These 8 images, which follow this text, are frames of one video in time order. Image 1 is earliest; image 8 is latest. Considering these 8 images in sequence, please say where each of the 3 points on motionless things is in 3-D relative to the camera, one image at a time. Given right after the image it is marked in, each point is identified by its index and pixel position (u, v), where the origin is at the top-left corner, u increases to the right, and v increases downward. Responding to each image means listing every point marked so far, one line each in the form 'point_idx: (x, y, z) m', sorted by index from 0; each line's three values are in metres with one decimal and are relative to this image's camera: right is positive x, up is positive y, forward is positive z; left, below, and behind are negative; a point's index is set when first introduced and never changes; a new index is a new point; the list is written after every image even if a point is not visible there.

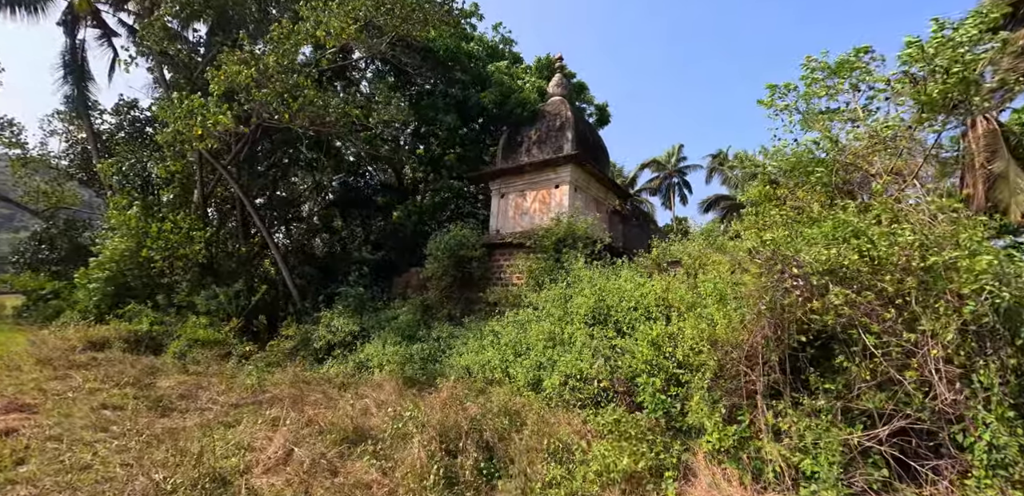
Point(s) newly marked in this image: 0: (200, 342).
0: (-4.5, -1.4, +7.0) m
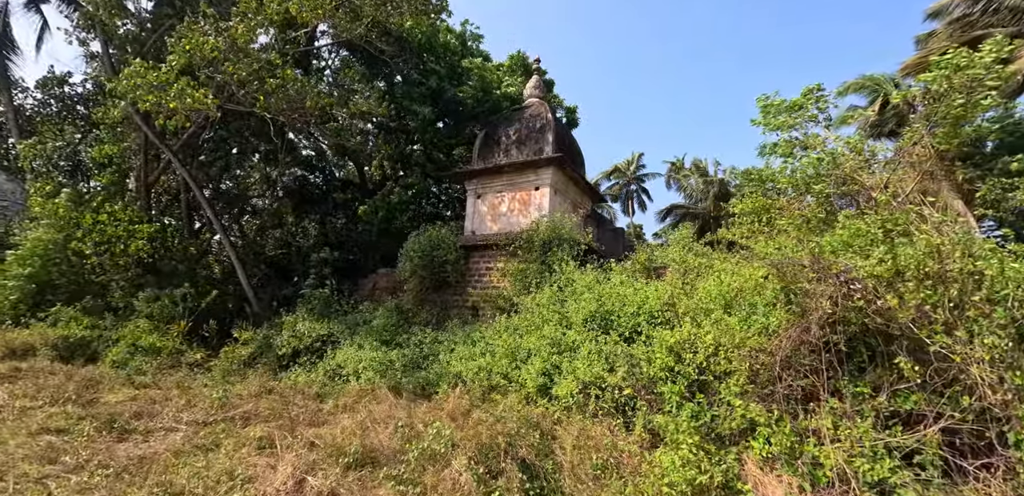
0: (-4.7, -1.3, +6.2) m
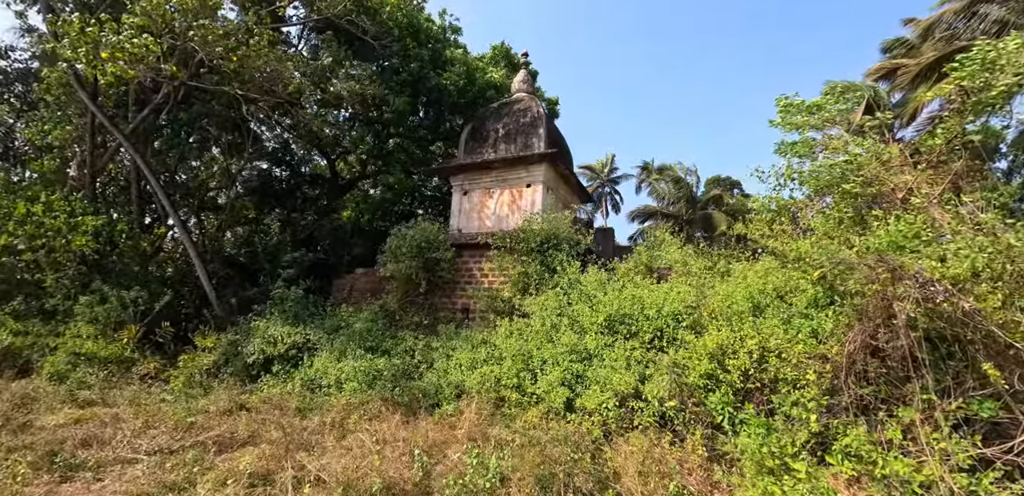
0: (-4.7, -1.2, +5.4) m
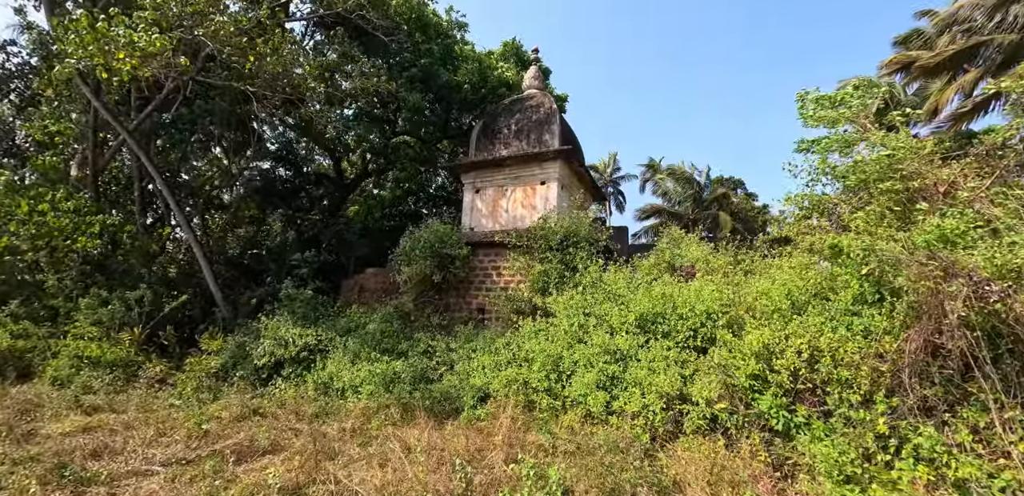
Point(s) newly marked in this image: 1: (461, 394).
0: (-4.5, -1.2, +5.2) m
1: (-0.5, -1.3, +4.3) m
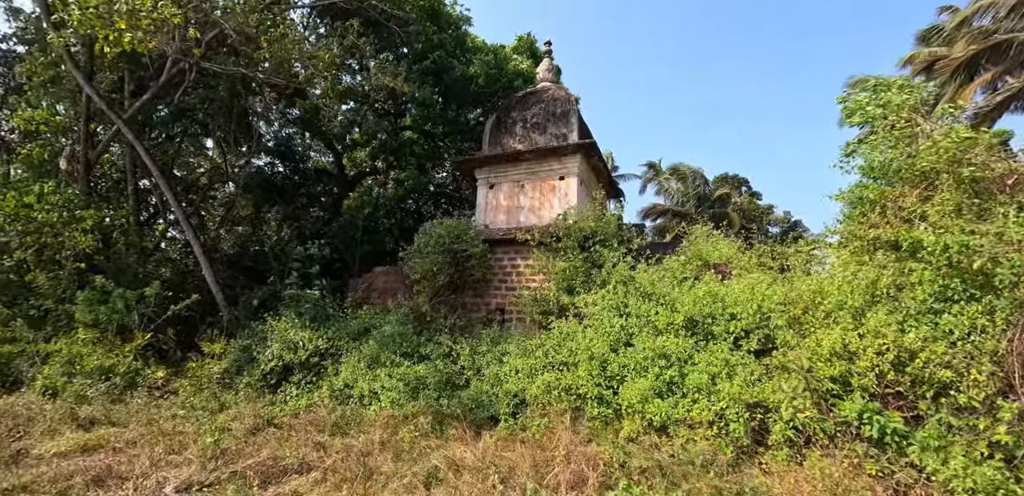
0: (-4.2, -1.2, +4.8) m
1: (-0.1, -1.3, +4.0) m
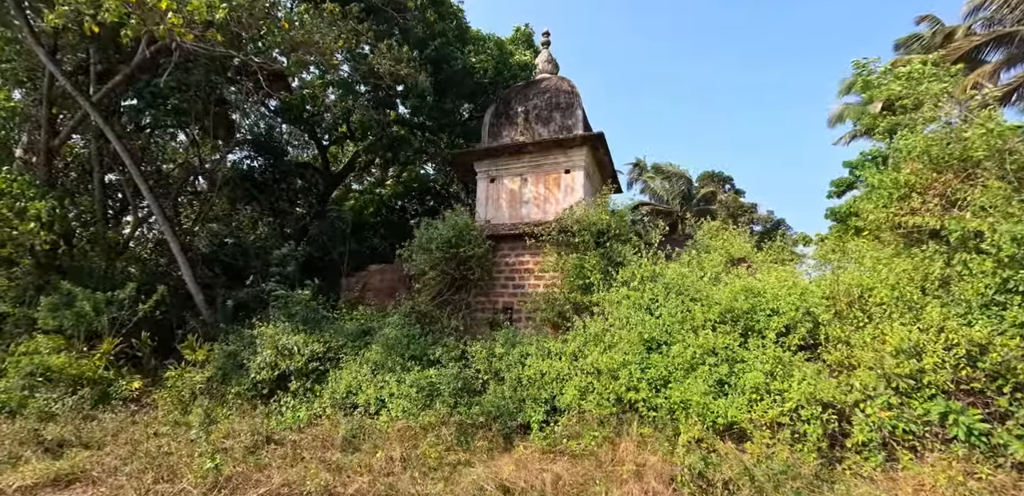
0: (-4.0, -1.2, +4.2) m
1: (+0.1, -1.2, +3.6) m
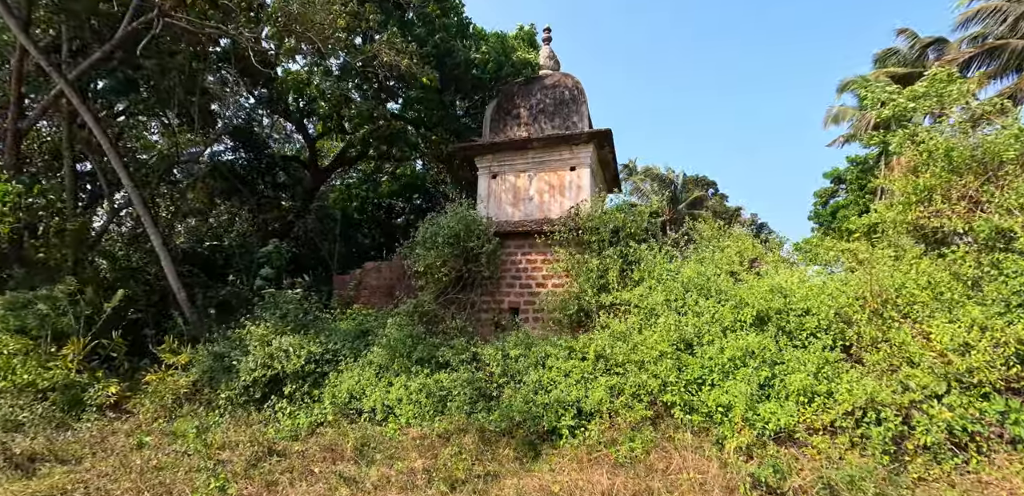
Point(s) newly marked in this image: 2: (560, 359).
0: (-3.9, -1.1, +3.8) m
1: (+0.2, -1.2, +3.4) m
2: (+0.4, -0.9, +3.9) m
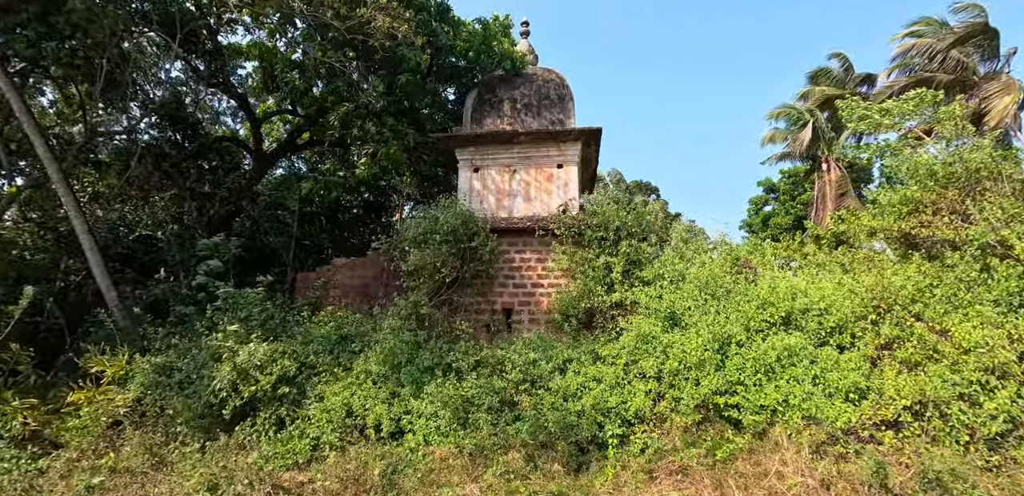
0: (-3.6, -1.0, +2.8) m
1: (+0.5, -1.1, +3.1) m
2: (+0.6, -0.8, +3.6) m
